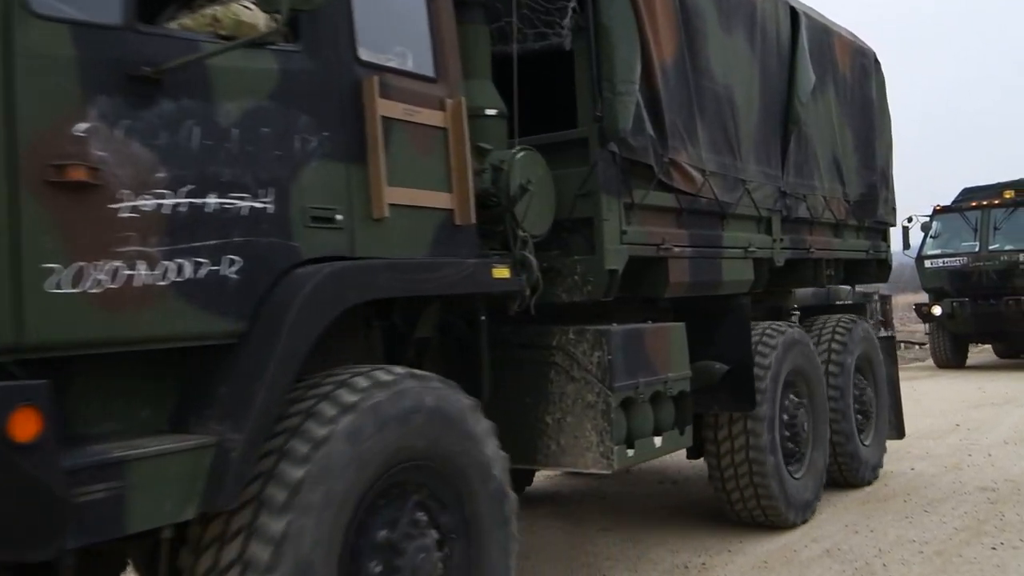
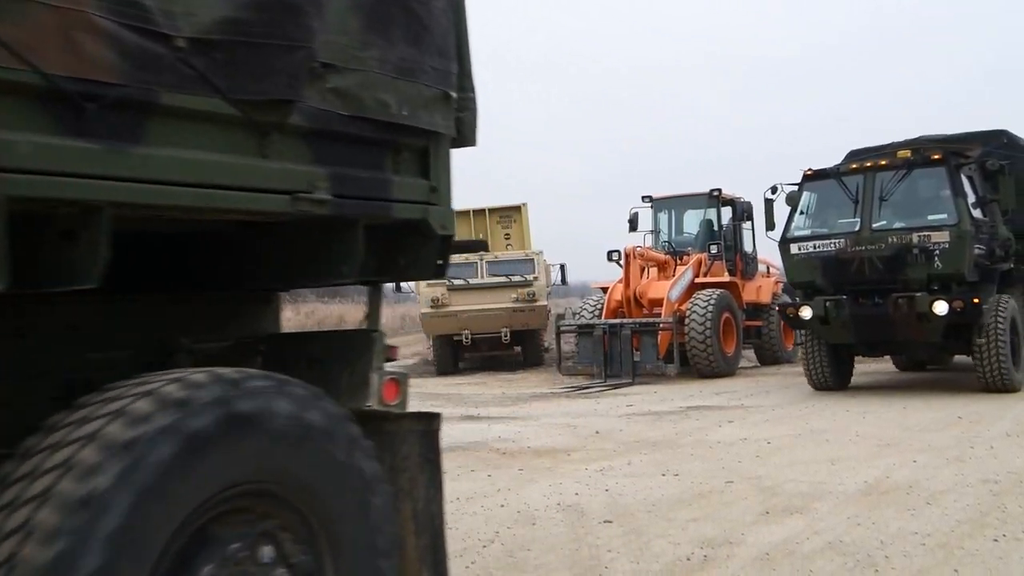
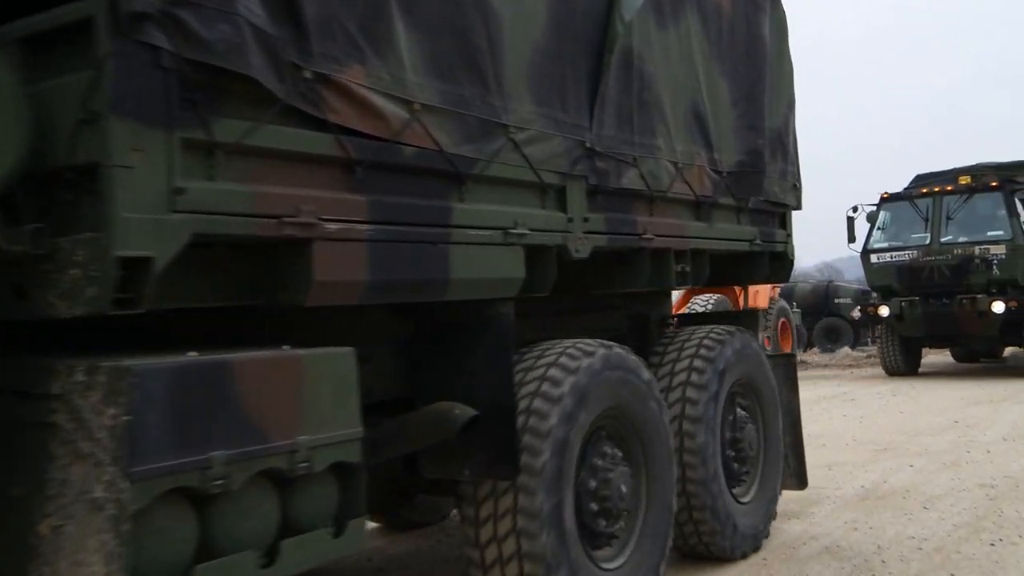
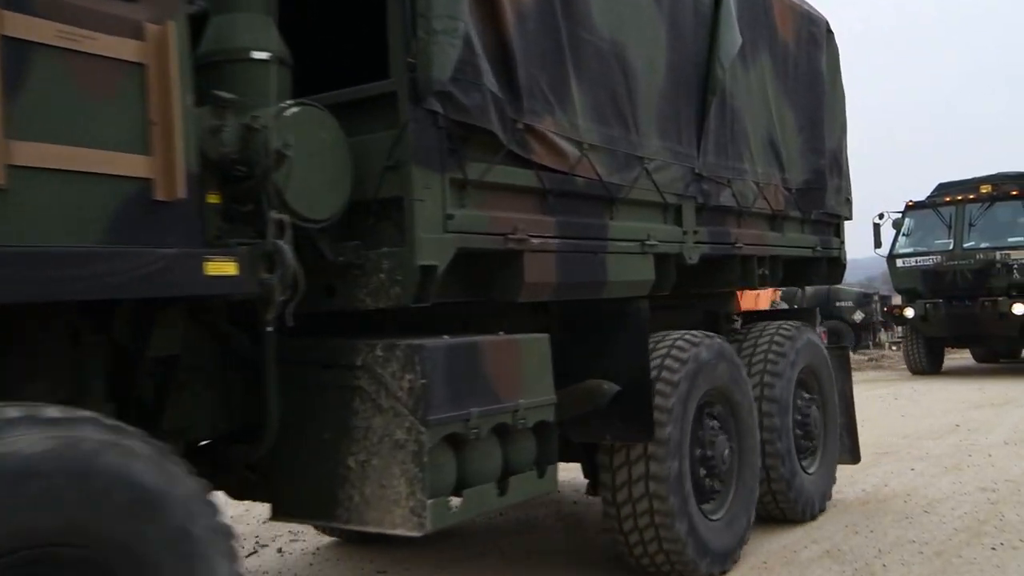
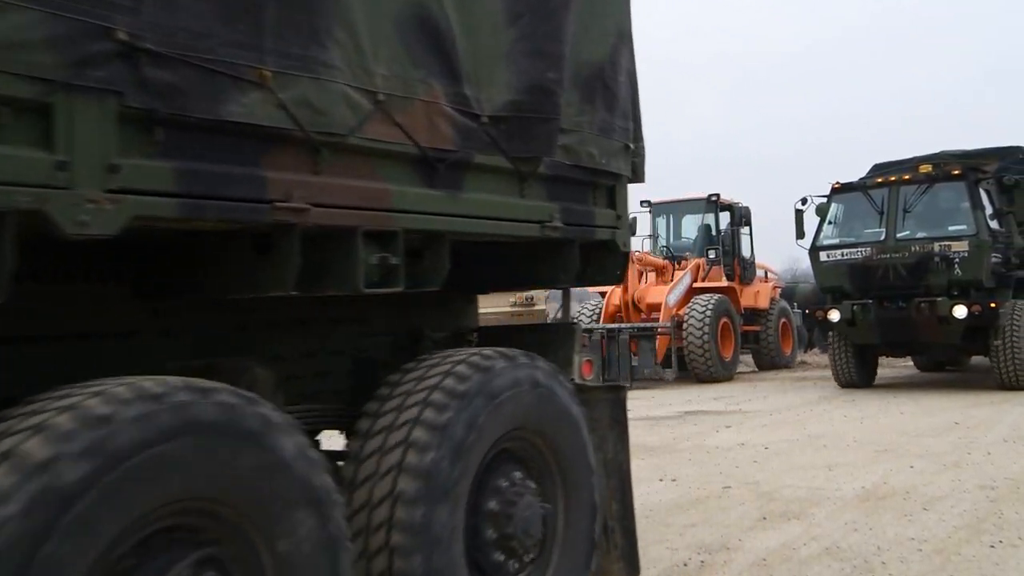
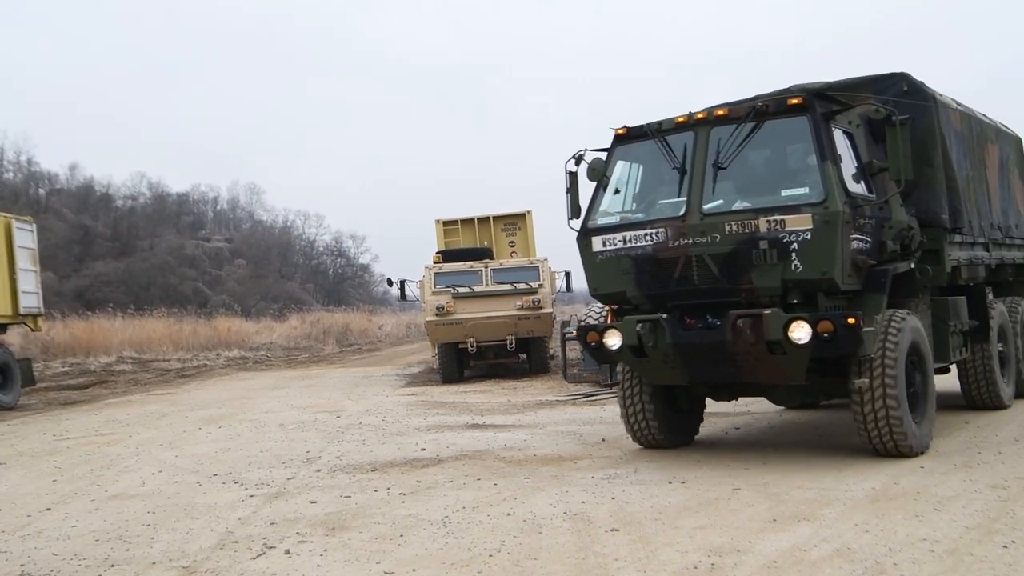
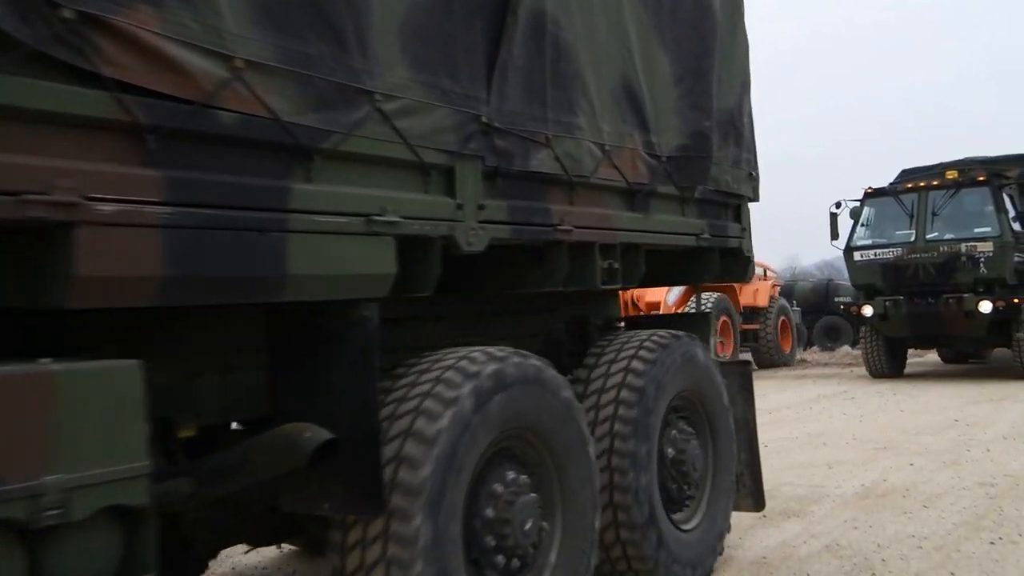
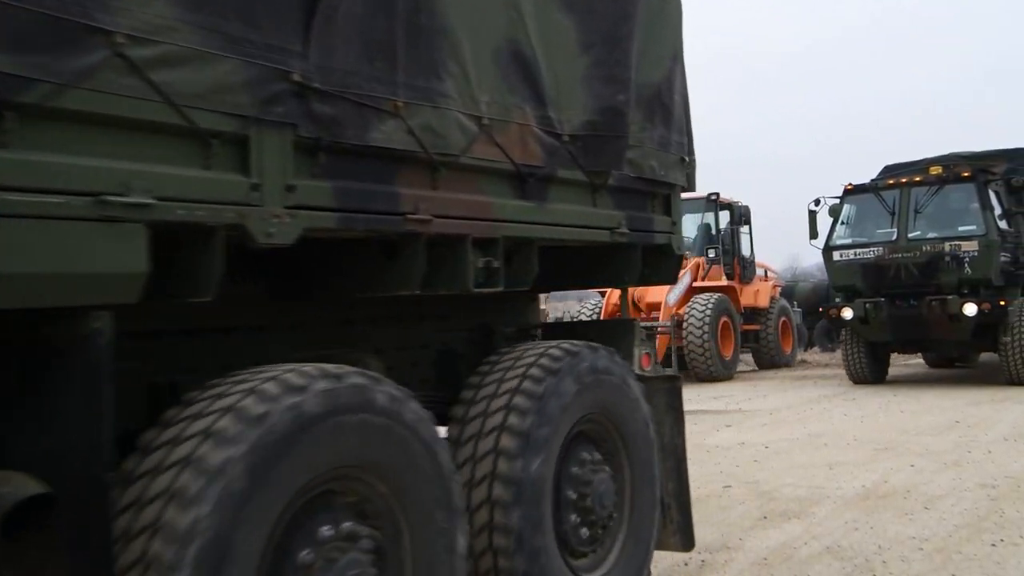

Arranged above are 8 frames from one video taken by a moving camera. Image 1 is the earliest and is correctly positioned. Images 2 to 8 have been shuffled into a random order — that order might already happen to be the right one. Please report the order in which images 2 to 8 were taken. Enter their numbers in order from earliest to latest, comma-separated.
4, 3, 7, 8, 5, 2, 6
